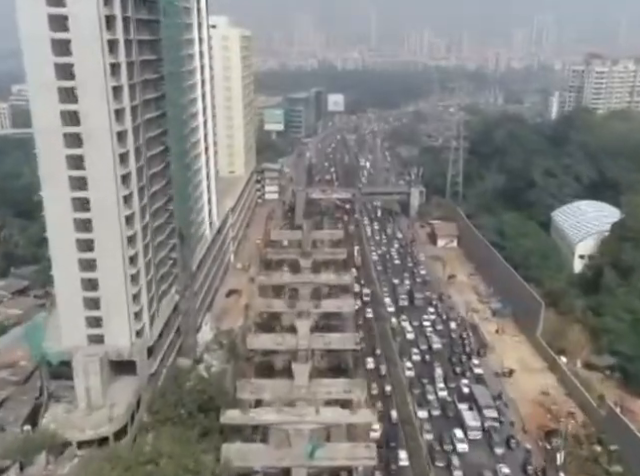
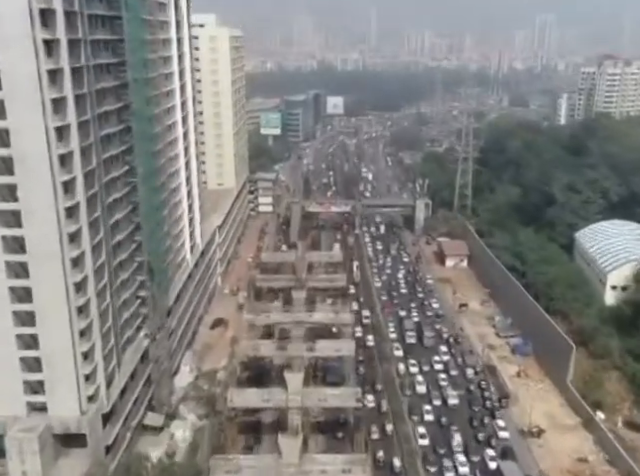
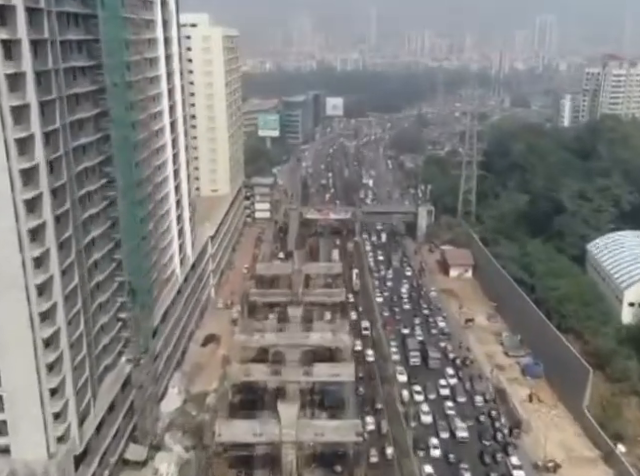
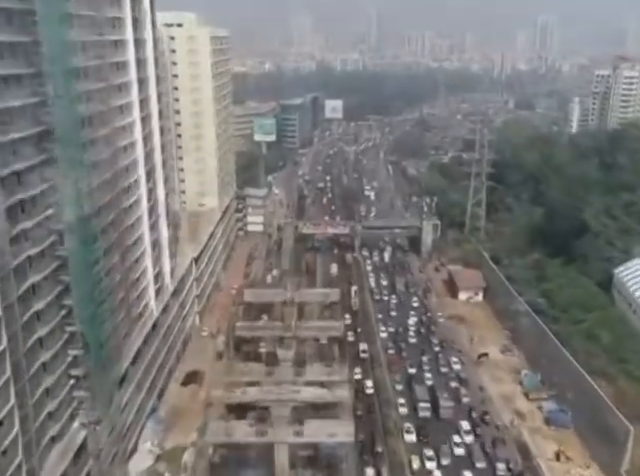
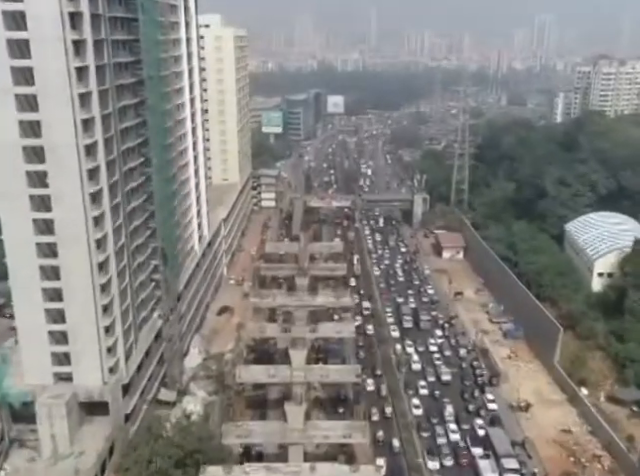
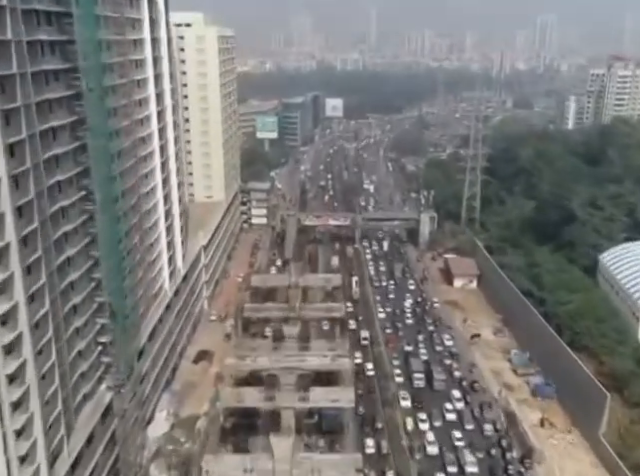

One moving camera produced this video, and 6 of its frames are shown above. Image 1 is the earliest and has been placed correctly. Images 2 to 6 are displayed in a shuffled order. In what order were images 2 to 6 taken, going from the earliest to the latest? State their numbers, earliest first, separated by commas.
5, 2, 3, 6, 4
